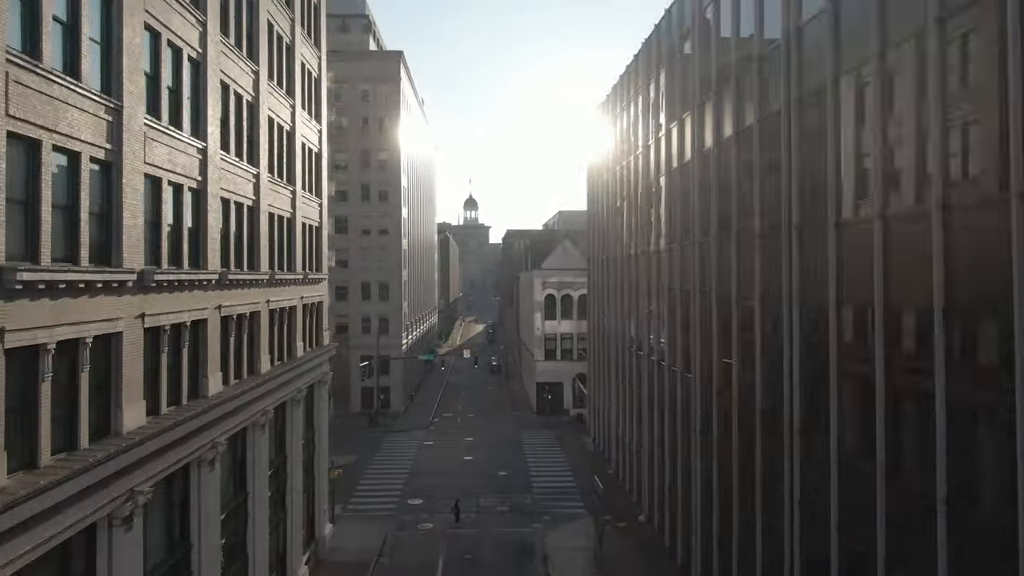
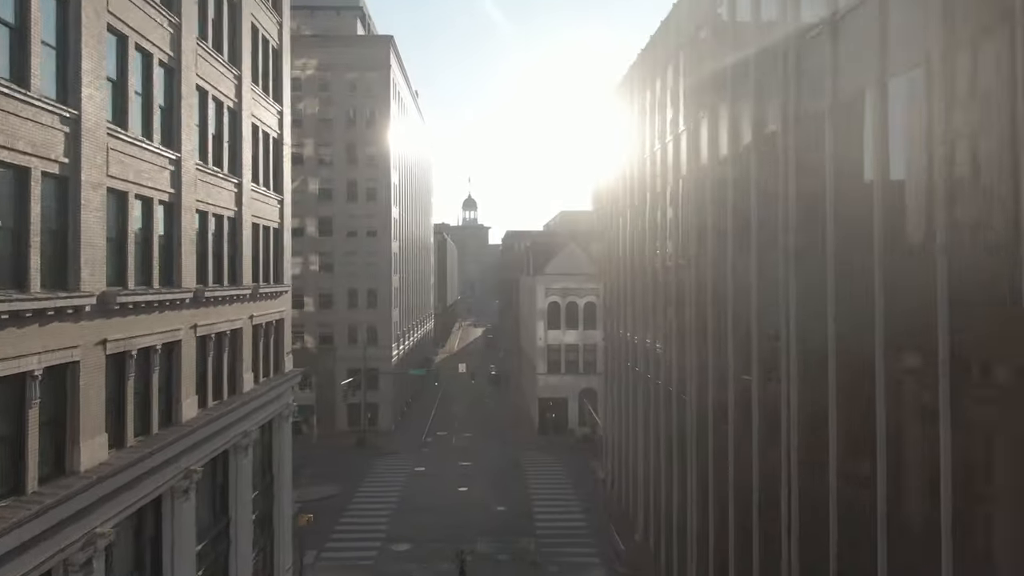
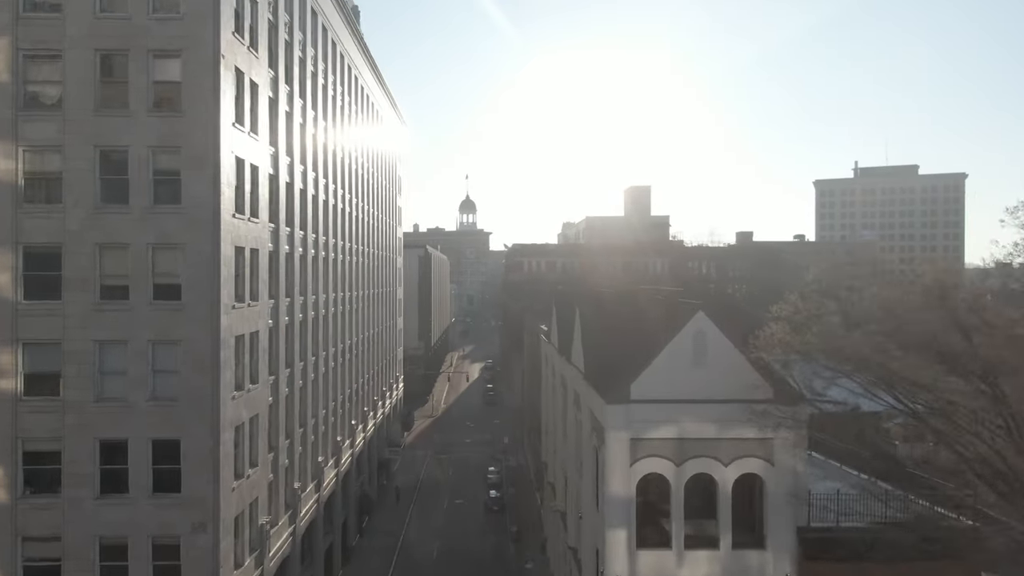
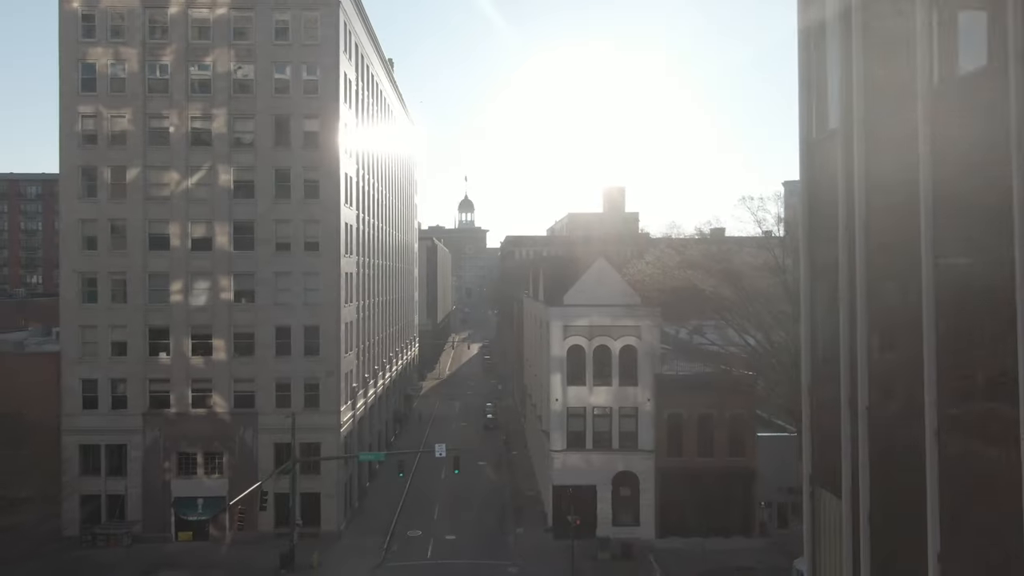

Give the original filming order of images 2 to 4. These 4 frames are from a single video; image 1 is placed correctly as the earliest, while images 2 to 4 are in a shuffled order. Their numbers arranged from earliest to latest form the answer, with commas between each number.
2, 4, 3
